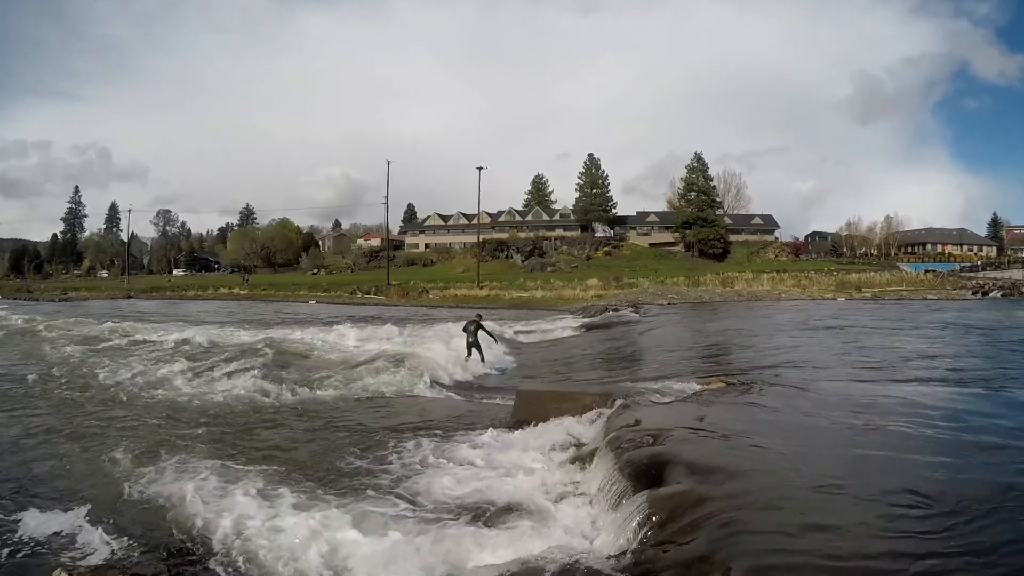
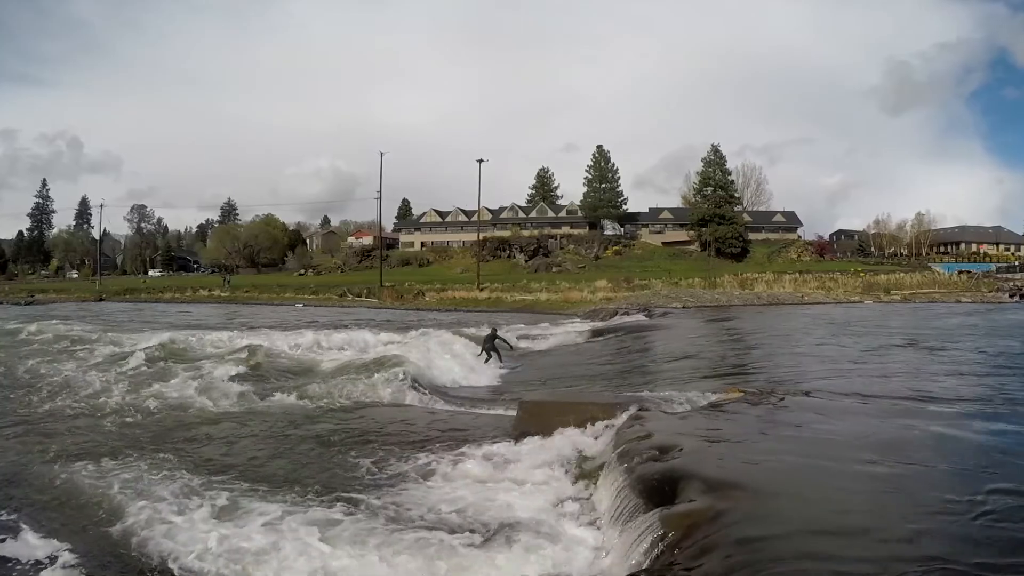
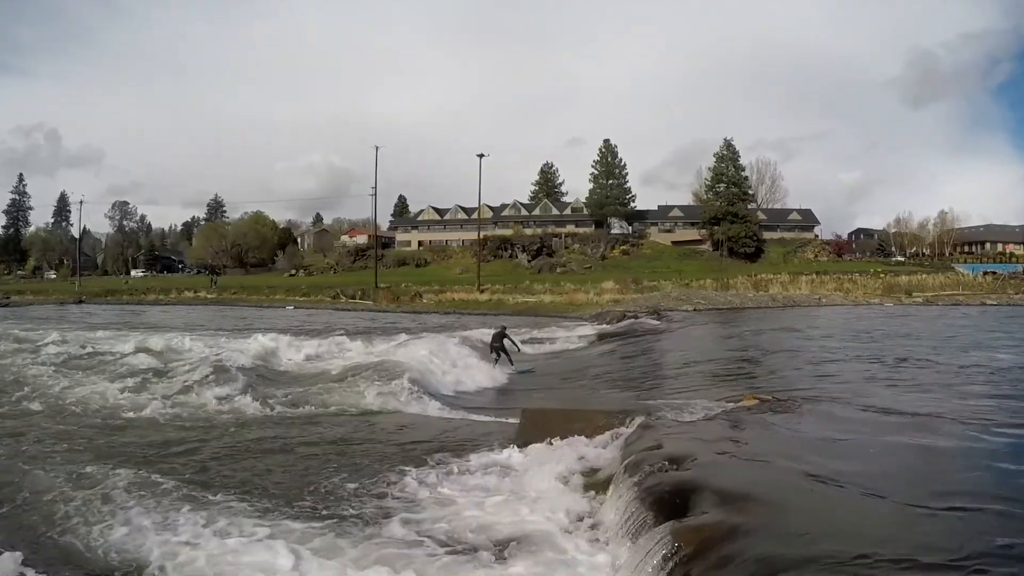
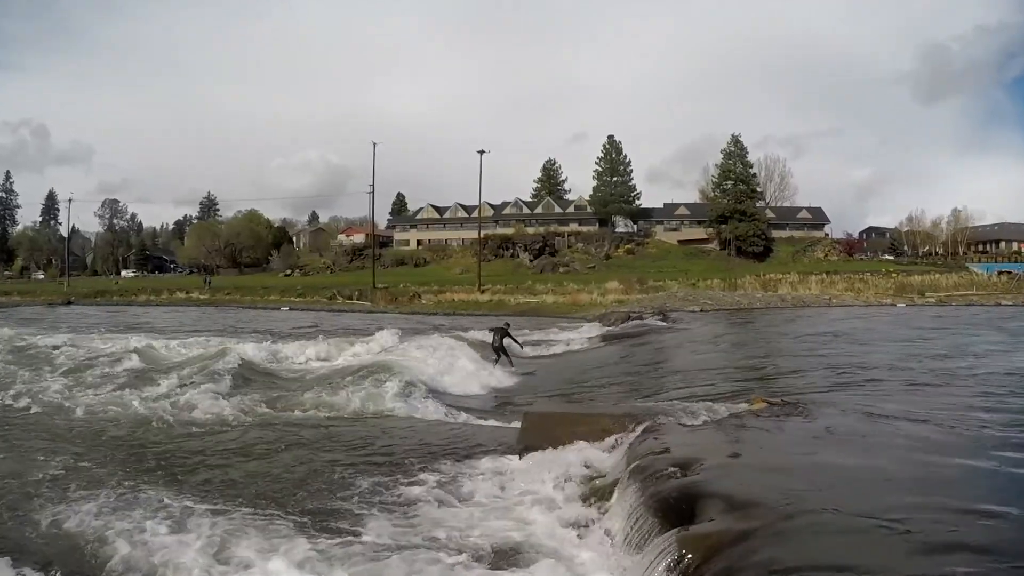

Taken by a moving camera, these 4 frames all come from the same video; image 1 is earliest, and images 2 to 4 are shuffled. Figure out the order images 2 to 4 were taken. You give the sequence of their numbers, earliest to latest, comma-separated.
2, 3, 4
